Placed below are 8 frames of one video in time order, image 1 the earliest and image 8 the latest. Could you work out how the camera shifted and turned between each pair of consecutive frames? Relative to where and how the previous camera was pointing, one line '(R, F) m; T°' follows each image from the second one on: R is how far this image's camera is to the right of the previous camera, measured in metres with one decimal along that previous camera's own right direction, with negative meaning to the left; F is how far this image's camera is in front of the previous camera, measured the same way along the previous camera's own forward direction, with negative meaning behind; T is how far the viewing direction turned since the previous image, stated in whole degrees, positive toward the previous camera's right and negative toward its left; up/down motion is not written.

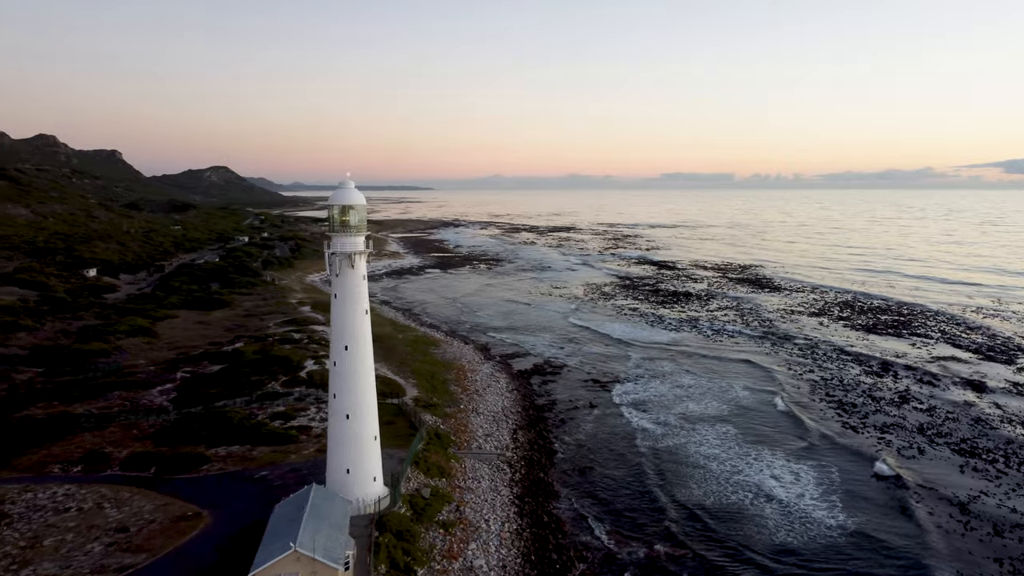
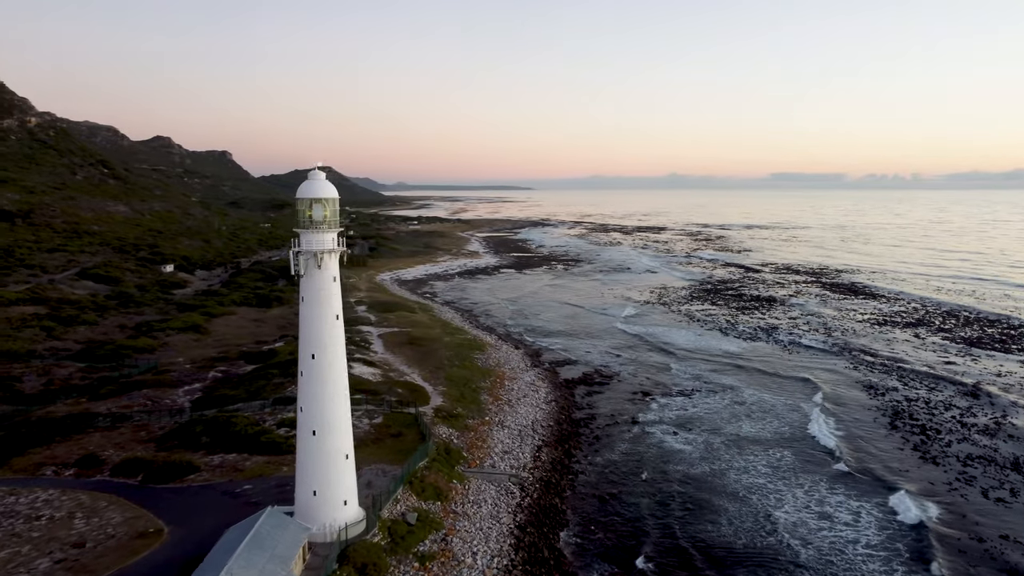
(+2.5, +2.6) m; -7°
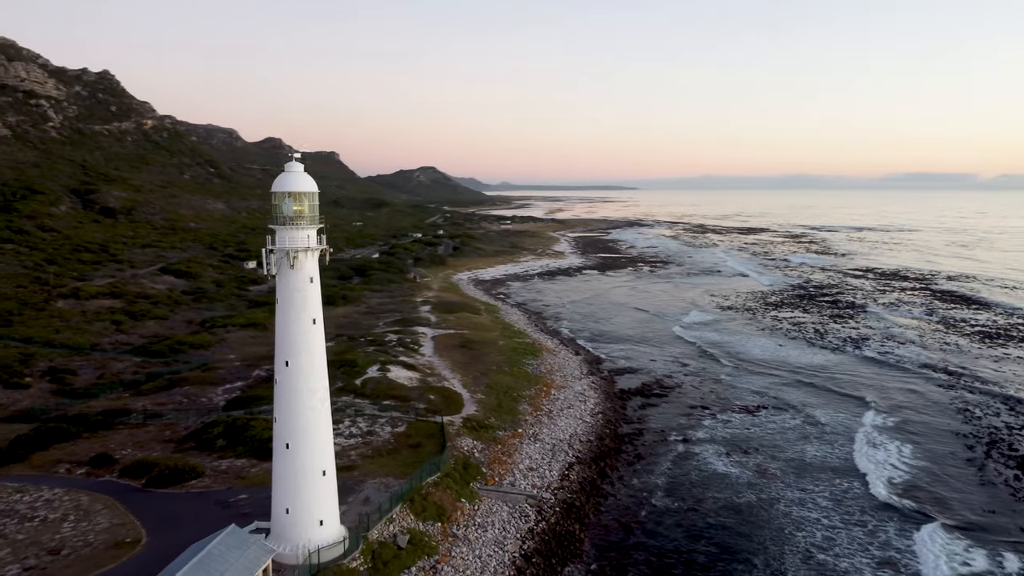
(+2.3, +2.1) m; -7°
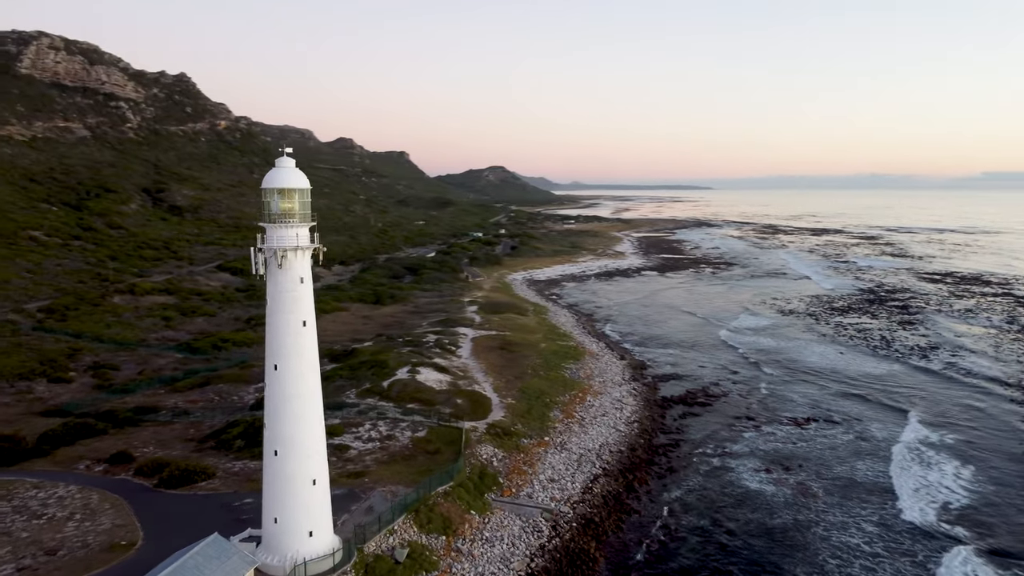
(+1.4, +1.1) m; -5°
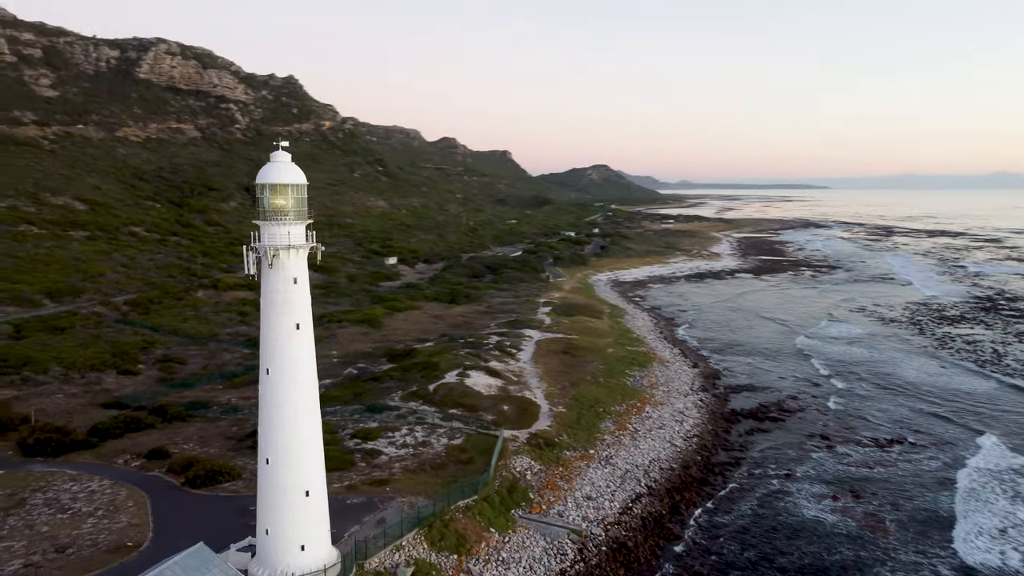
(+1.8, +1.5) m; -7°
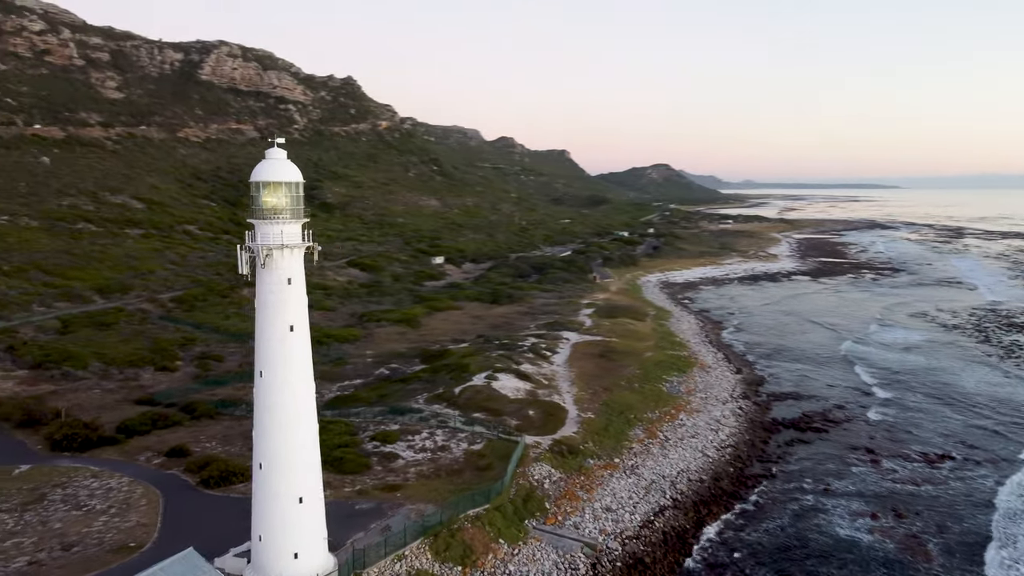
(+1.1, +0.8) m; -4°
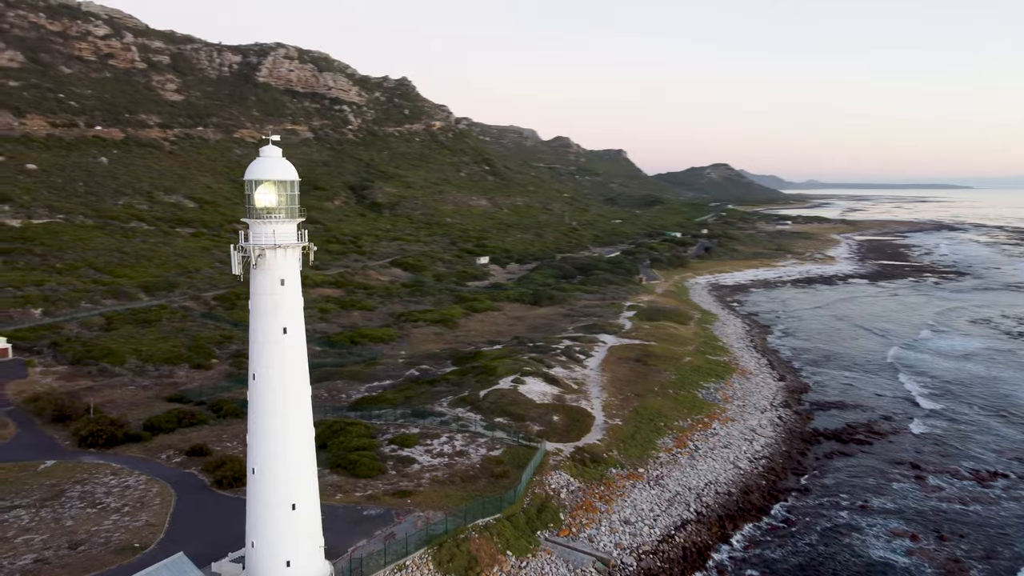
(+1.0, +0.7) m; -4°
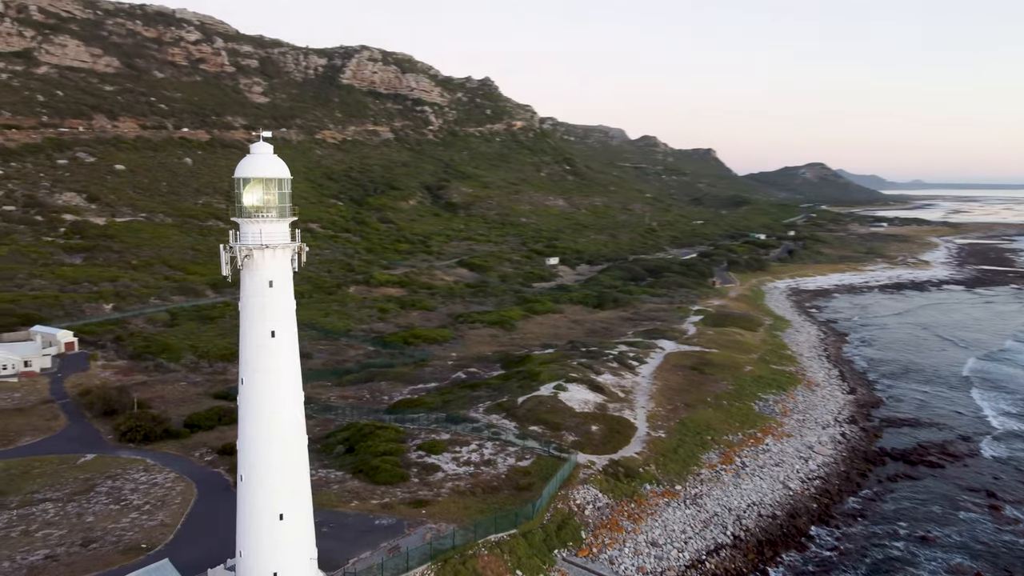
(+1.5, +1.0) m; -6°
